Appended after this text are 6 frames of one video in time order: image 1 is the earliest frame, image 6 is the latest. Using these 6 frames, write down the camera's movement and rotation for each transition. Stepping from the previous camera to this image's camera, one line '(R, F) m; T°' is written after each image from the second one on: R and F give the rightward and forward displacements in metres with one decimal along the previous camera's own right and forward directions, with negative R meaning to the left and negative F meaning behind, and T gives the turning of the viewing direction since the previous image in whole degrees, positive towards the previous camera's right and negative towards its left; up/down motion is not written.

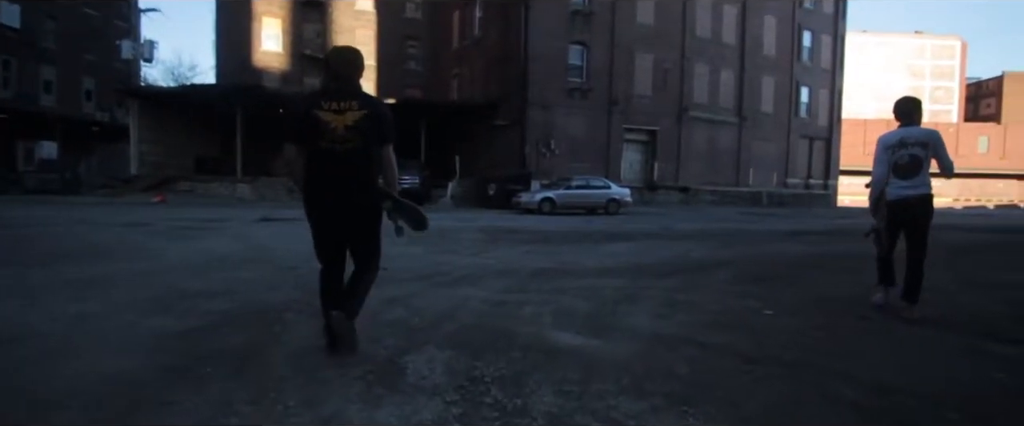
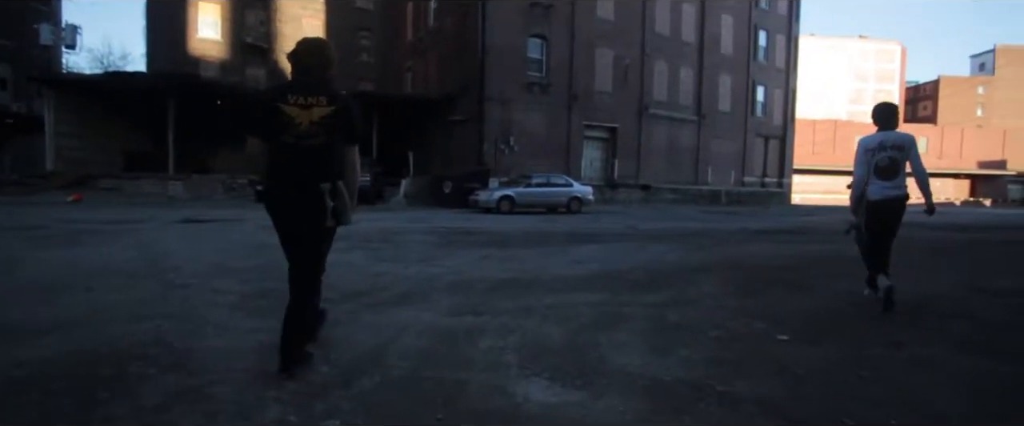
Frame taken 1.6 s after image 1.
(+0.1, +1.3) m; +4°
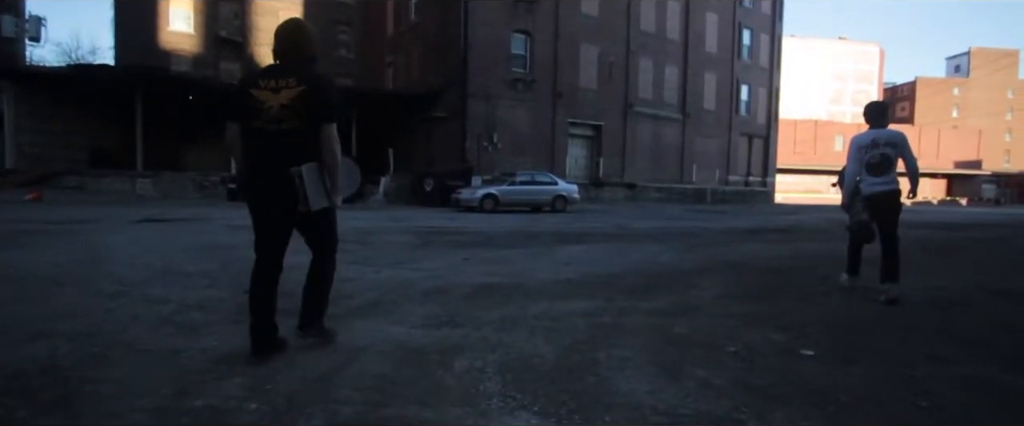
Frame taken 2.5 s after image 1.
(0.0, +0.7) m; +2°
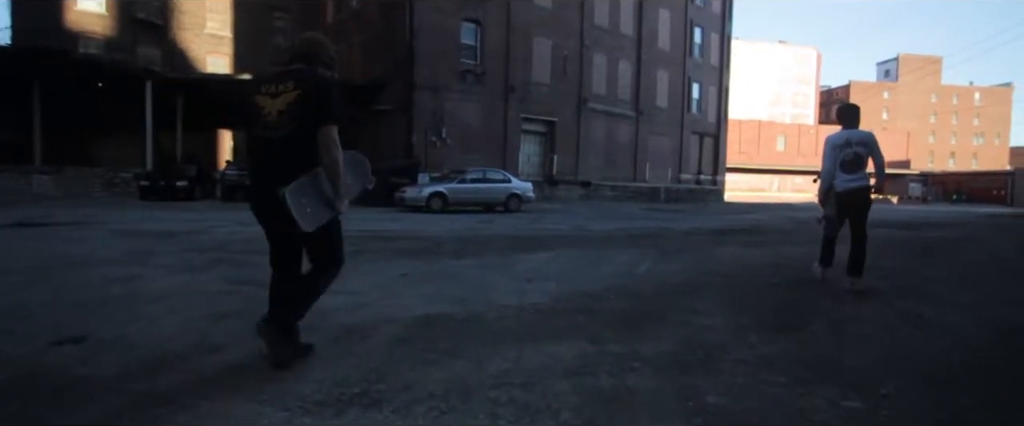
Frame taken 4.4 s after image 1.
(0.0, +1.5) m; +5°
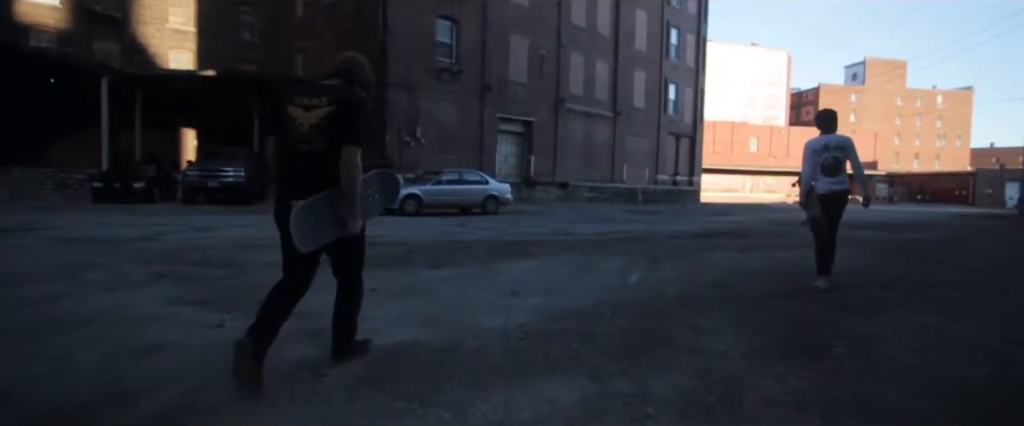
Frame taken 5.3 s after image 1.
(-0.1, +0.6) m; +3°
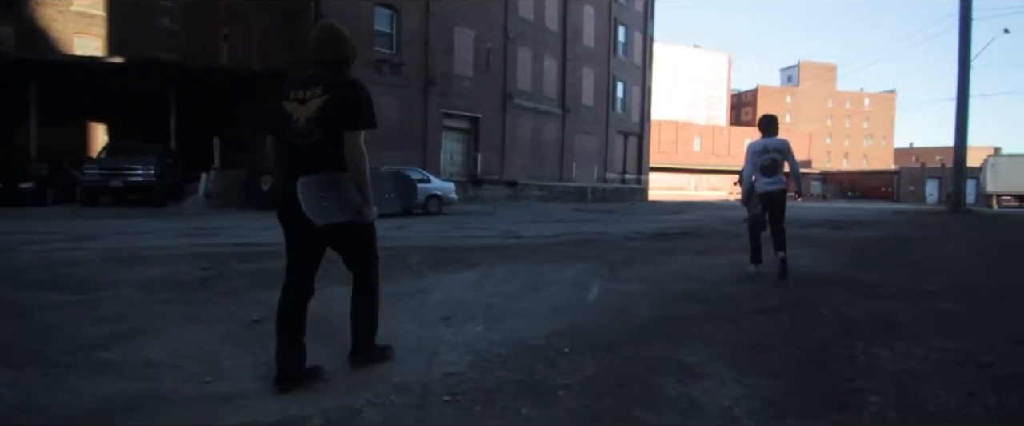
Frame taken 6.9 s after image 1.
(+0.1, +1.2) m; +5°
